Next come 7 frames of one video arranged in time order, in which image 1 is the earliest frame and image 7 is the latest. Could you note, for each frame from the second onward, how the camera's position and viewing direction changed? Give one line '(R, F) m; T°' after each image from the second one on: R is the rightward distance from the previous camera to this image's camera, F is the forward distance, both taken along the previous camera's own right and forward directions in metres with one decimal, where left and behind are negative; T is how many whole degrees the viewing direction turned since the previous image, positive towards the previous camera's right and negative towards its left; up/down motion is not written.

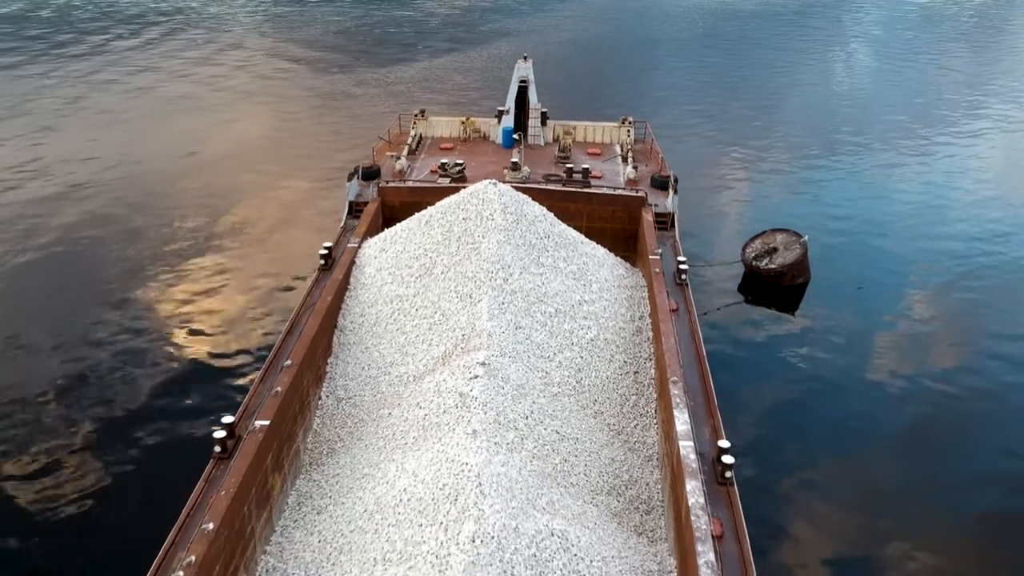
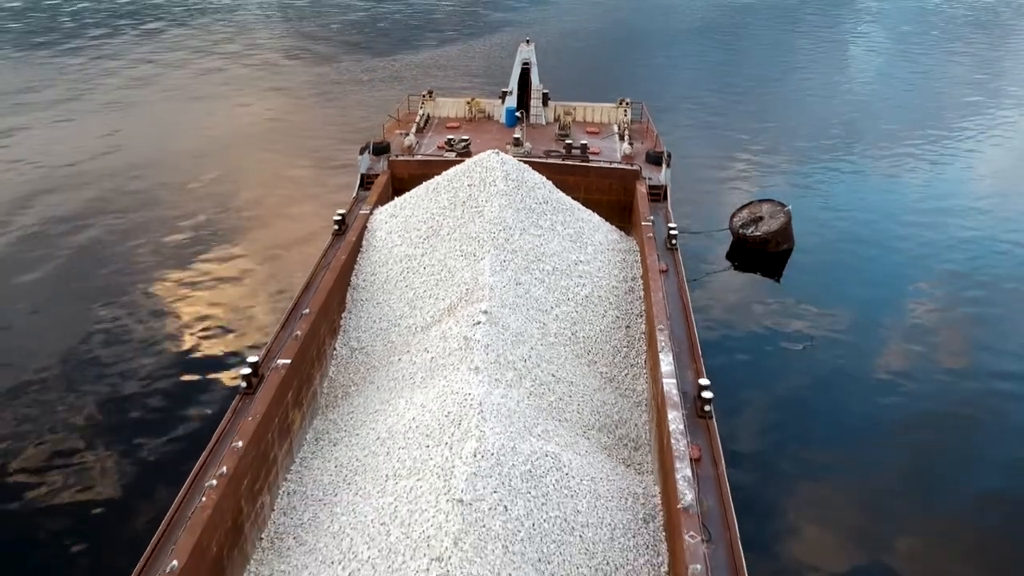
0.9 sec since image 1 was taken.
(+0.1, -0.9) m; 0°
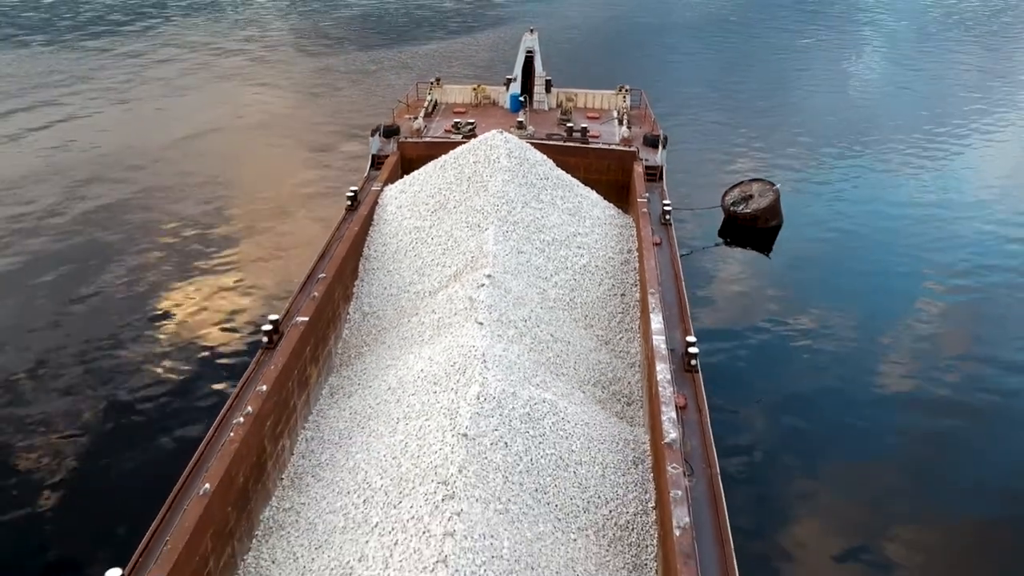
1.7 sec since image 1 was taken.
(0.0, -0.8) m; 0°
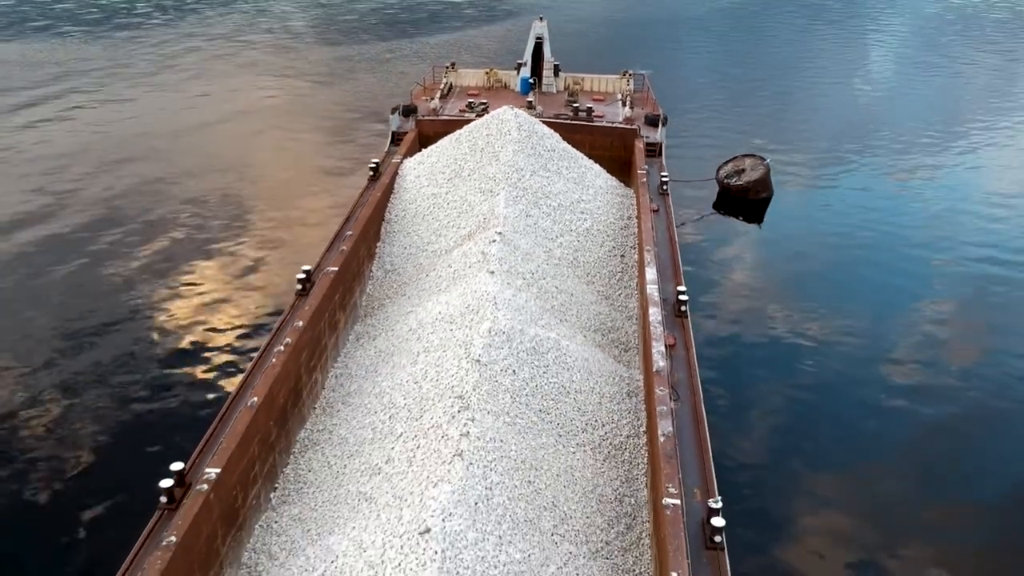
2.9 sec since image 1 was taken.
(0.0, -1.2) m; -1°
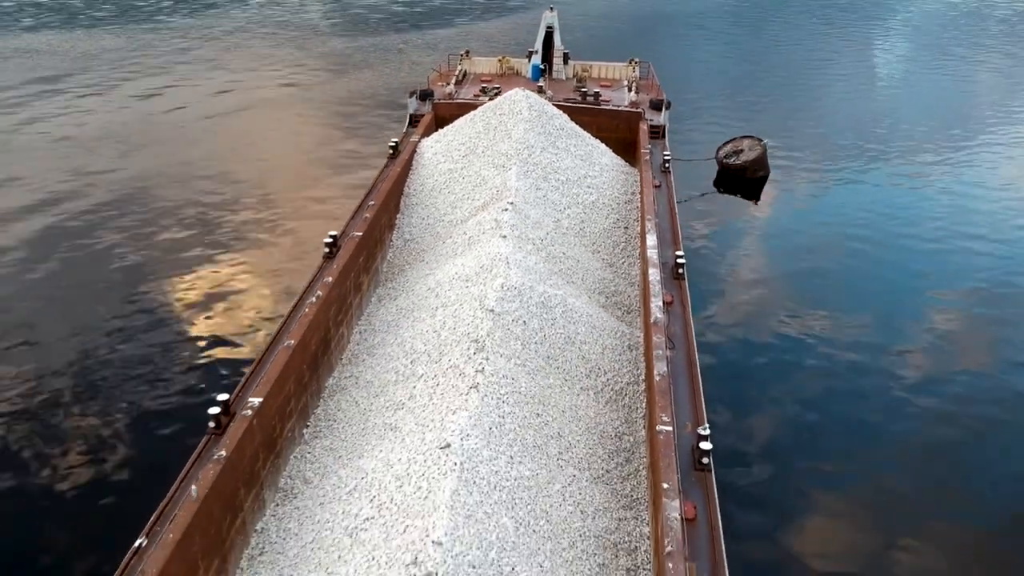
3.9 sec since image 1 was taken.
(0.0, -1.0) m; 0°
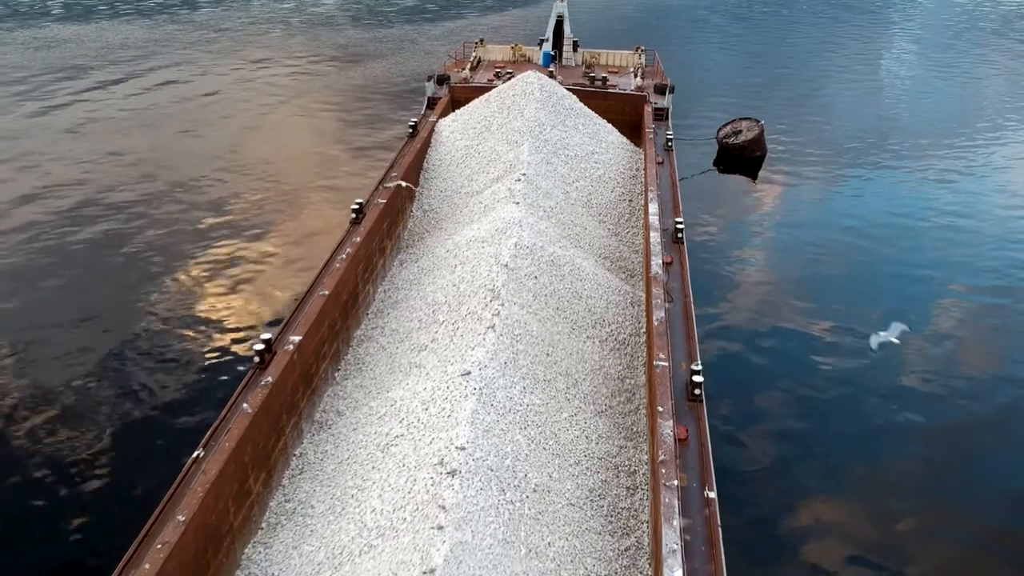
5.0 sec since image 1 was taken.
(0.0, -1.1) m; 0°
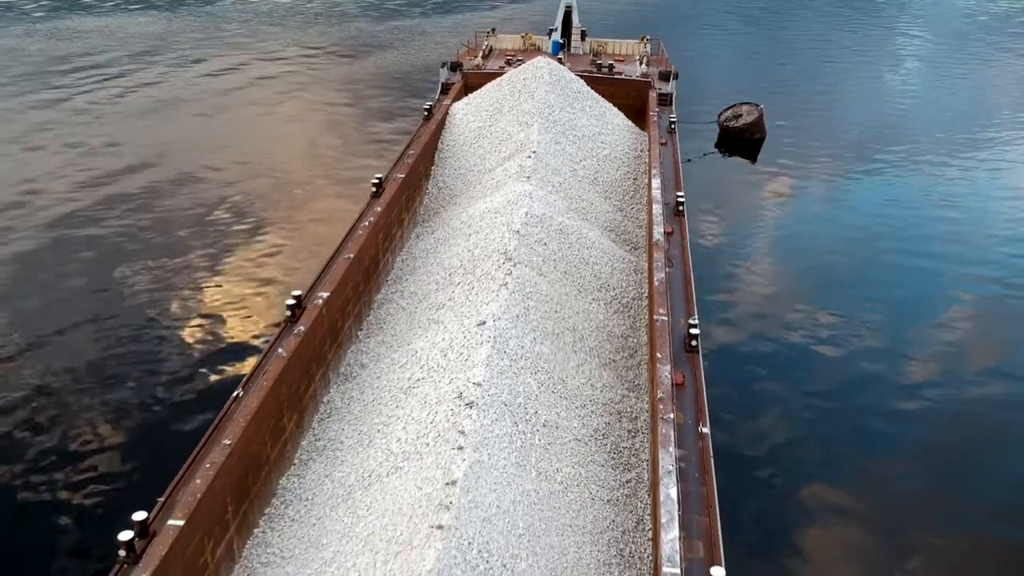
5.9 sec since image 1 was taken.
(0.0, -0.9) m; 0°
